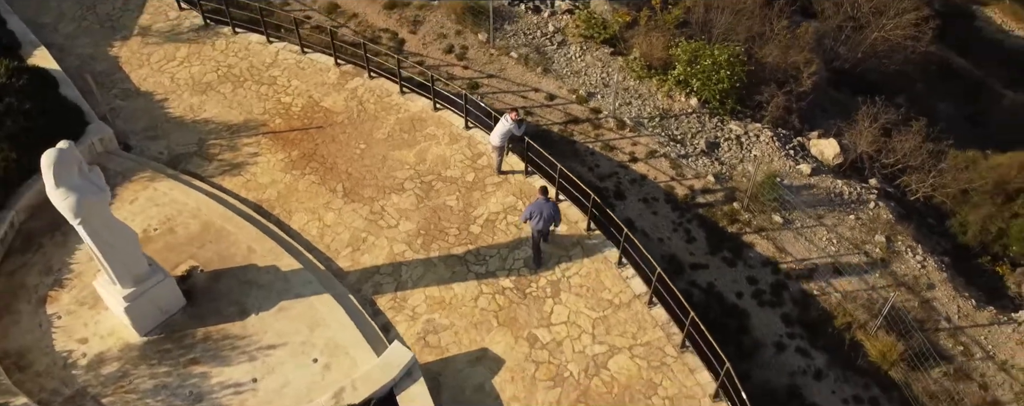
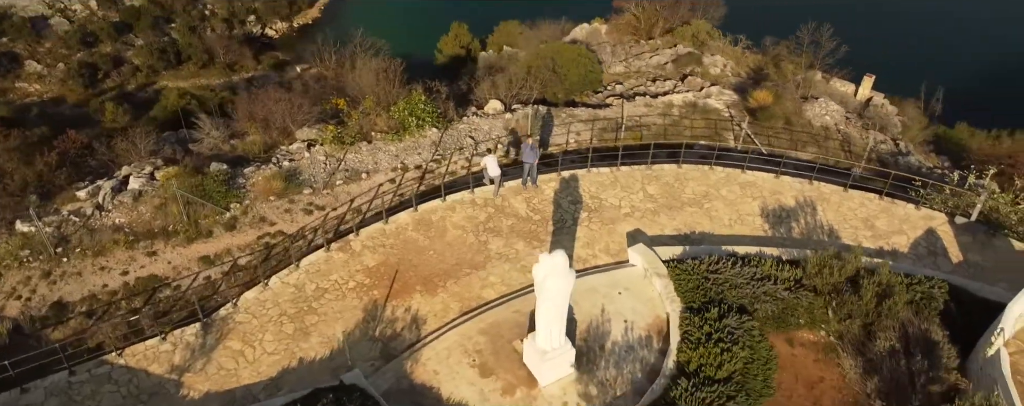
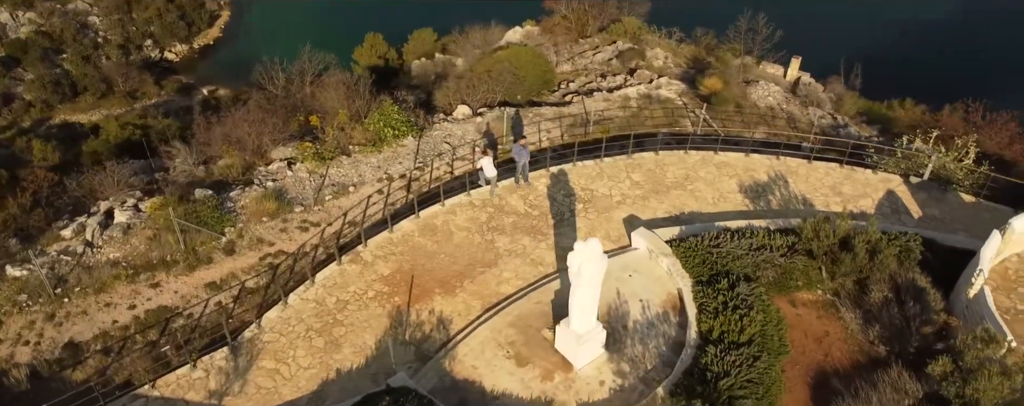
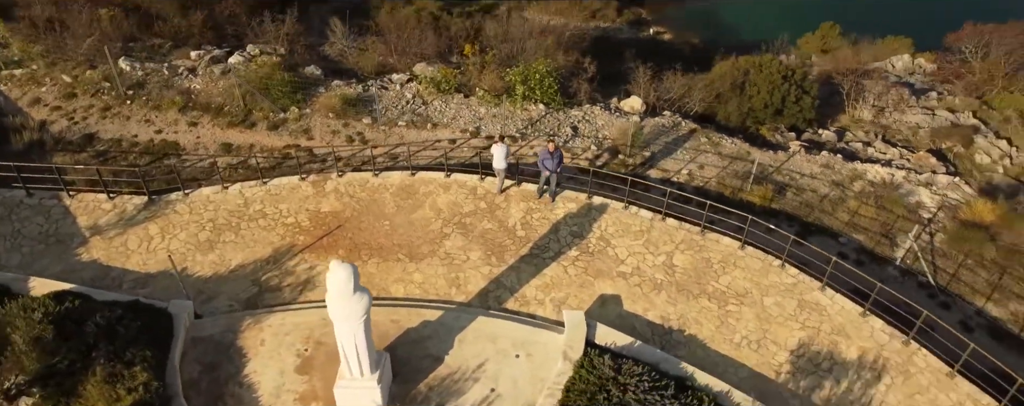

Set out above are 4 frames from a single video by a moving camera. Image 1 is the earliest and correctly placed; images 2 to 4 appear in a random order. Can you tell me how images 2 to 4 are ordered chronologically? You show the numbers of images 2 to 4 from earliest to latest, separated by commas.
4, 2, 3
